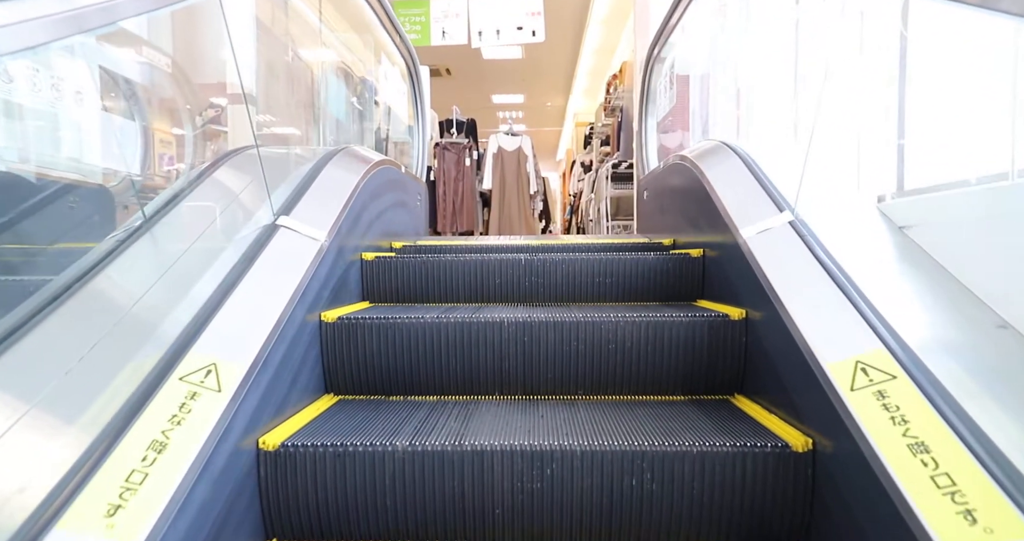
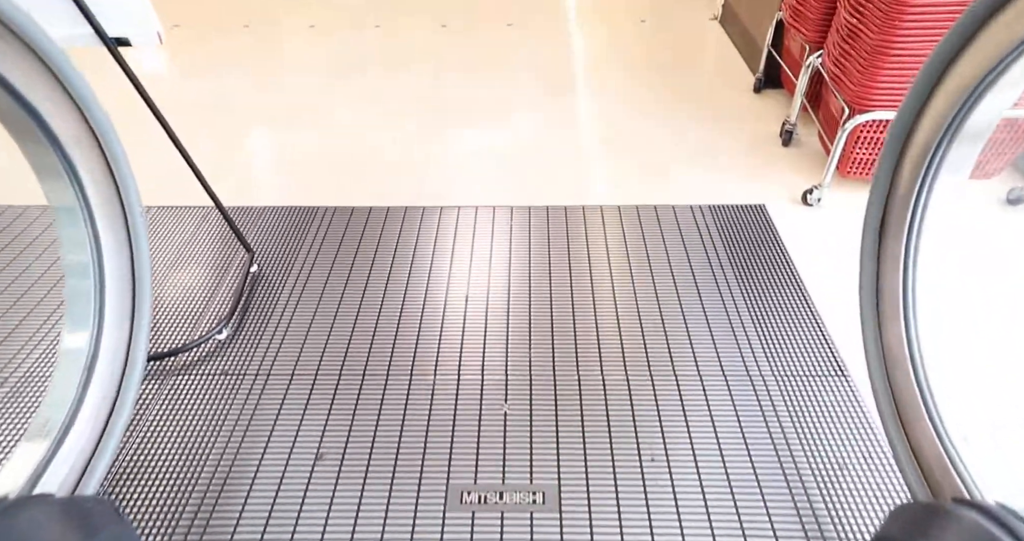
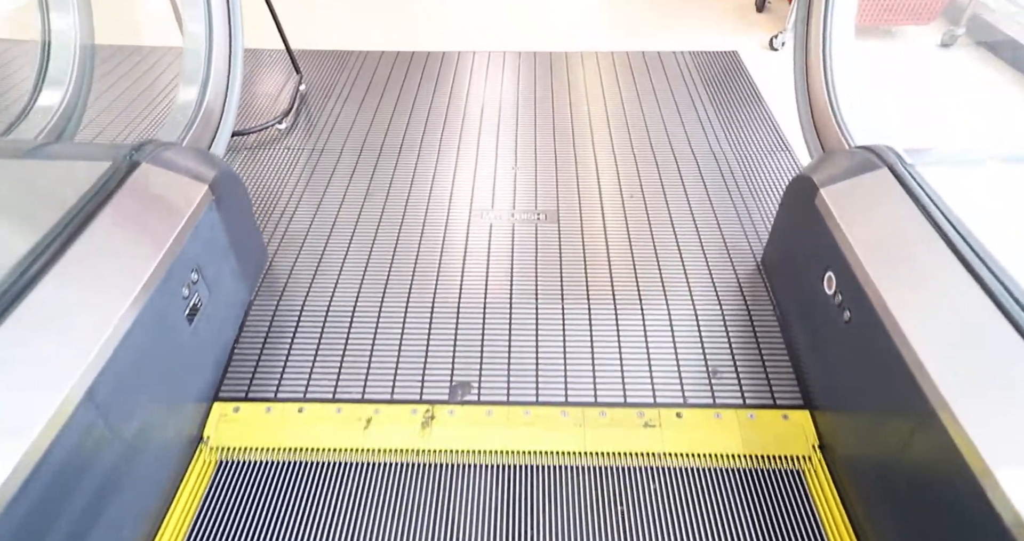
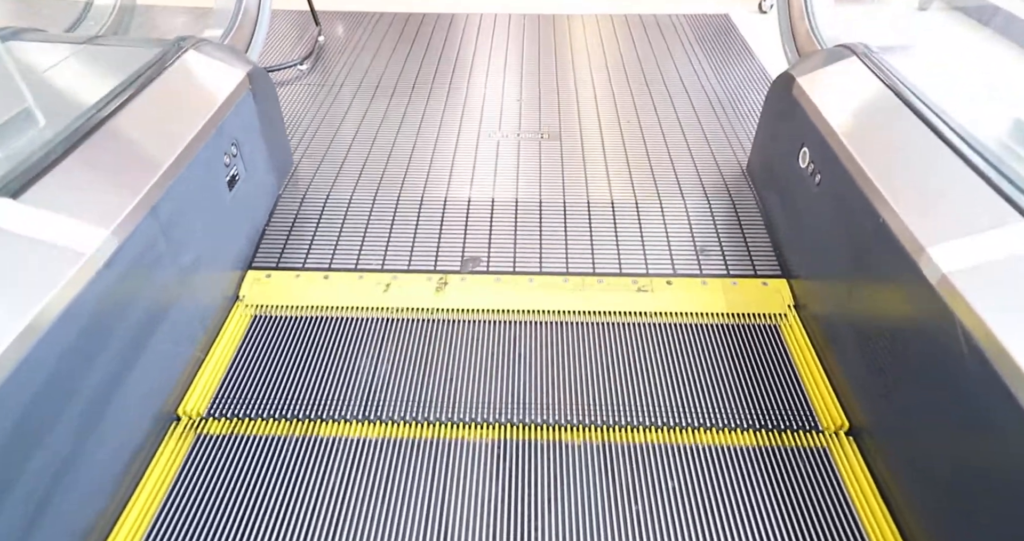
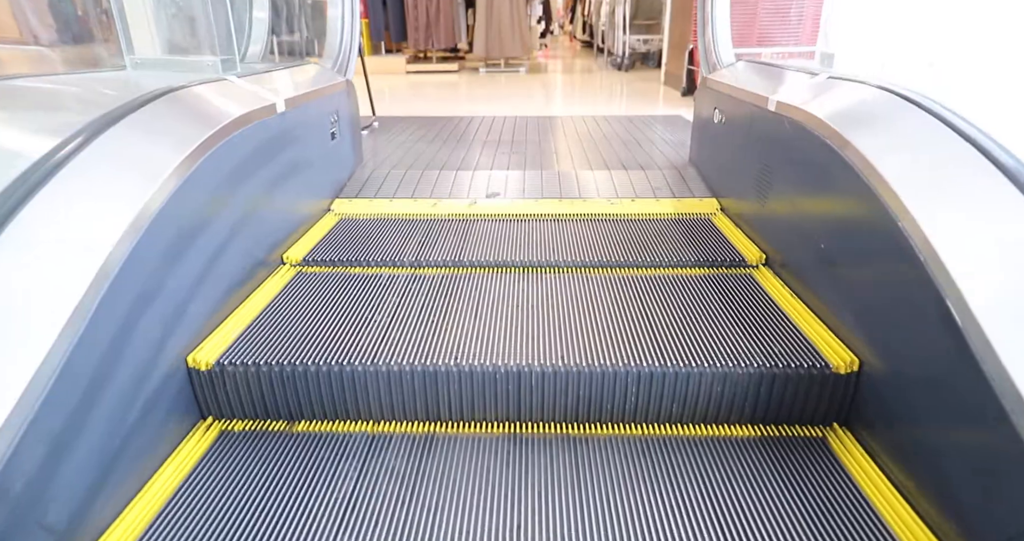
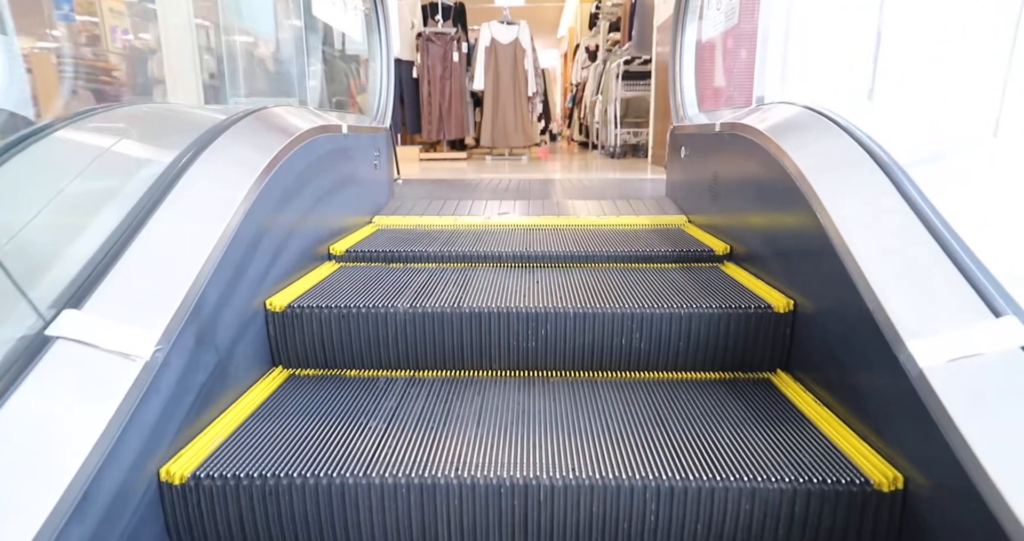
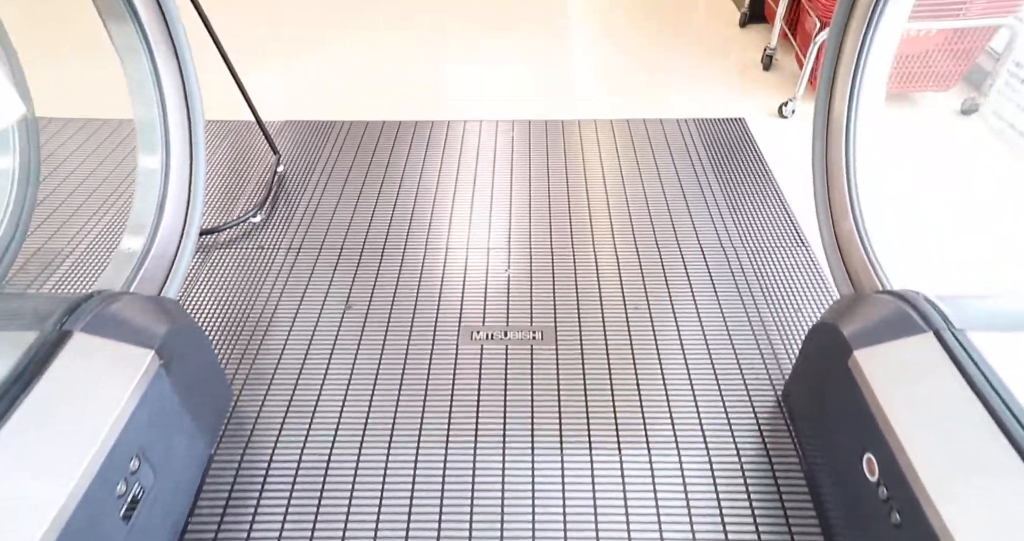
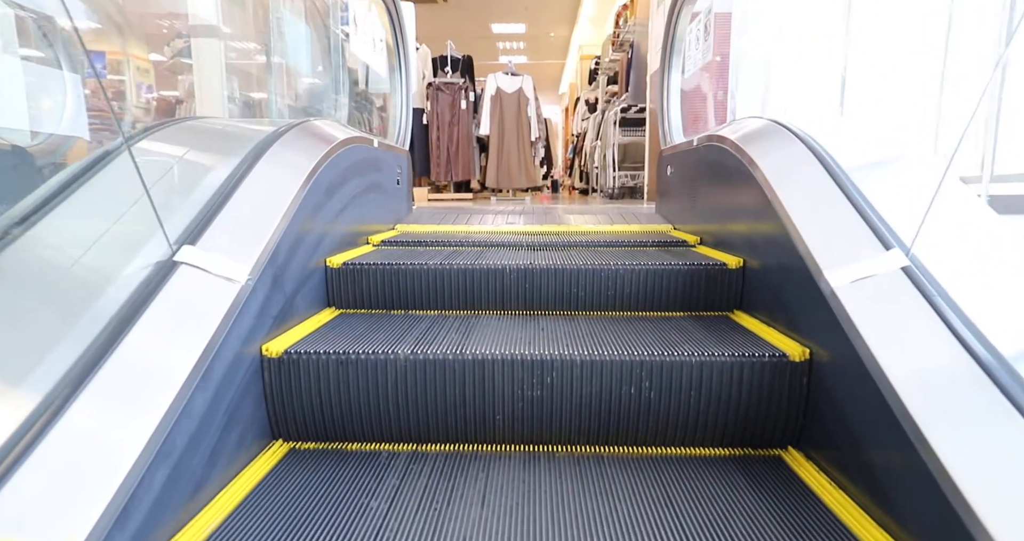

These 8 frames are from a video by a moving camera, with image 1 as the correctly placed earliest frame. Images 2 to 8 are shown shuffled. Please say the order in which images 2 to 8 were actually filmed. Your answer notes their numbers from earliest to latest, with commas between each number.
8, 6, 5, 4, 3, 7, 2
